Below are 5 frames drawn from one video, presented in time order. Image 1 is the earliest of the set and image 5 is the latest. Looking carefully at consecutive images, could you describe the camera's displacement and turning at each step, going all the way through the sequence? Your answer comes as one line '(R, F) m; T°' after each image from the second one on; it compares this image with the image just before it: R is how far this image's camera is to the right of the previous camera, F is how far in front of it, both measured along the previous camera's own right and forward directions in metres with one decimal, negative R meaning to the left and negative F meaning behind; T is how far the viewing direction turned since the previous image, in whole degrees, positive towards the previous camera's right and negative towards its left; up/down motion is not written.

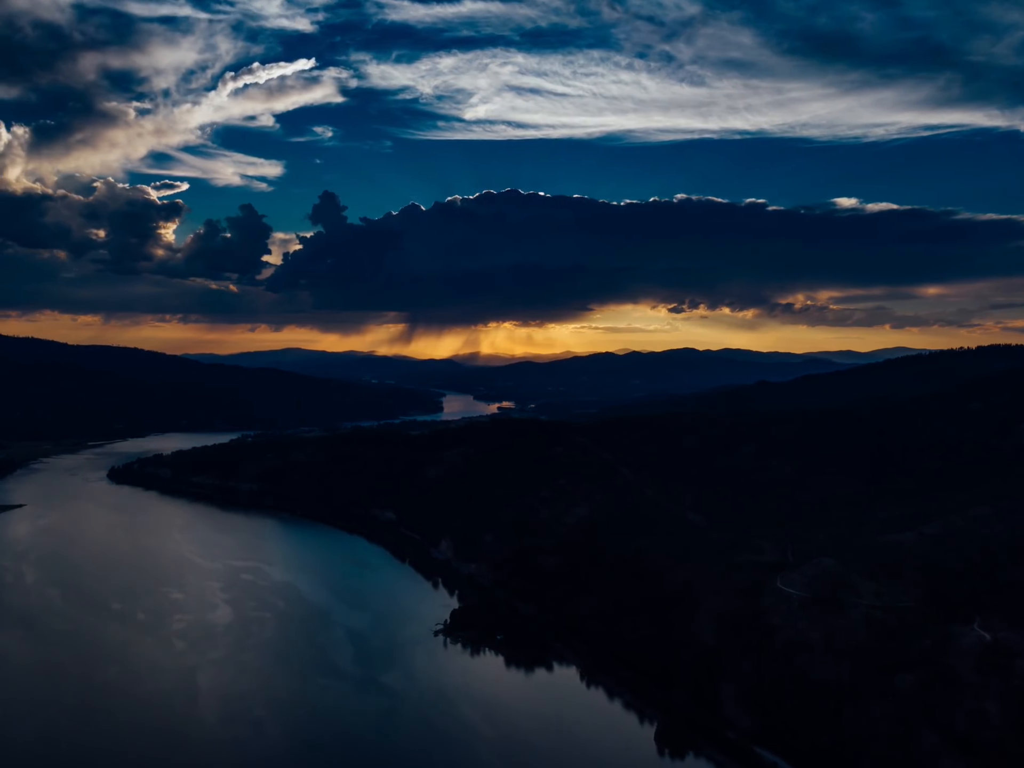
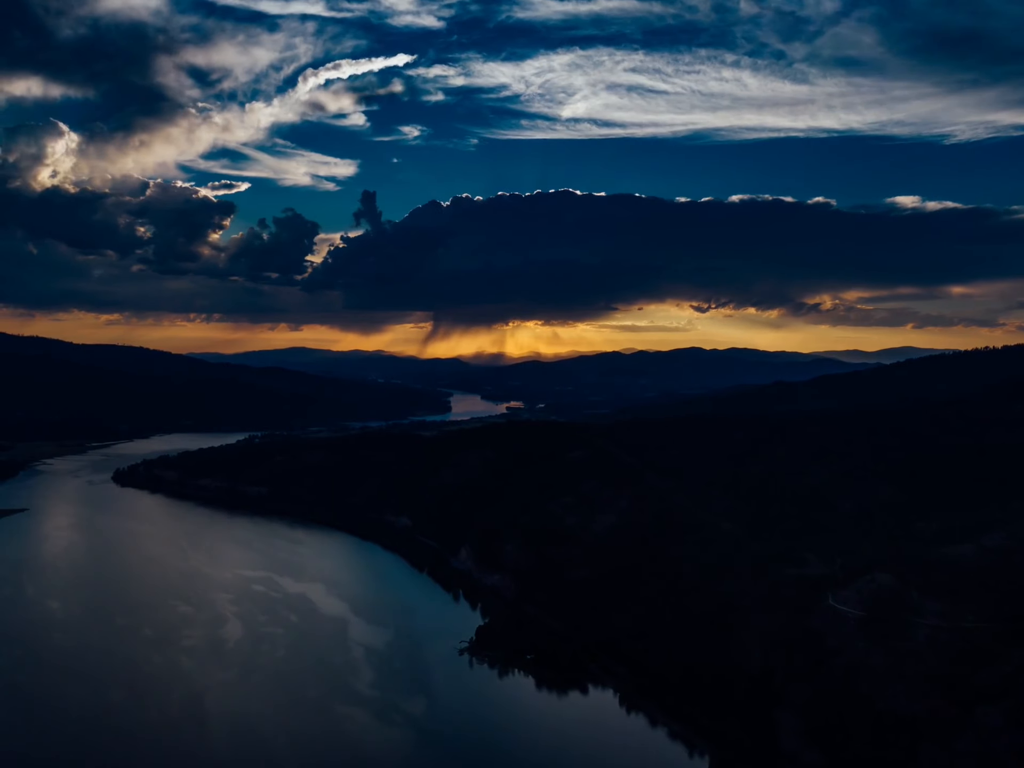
(-1.8, +3.6) m; 0°
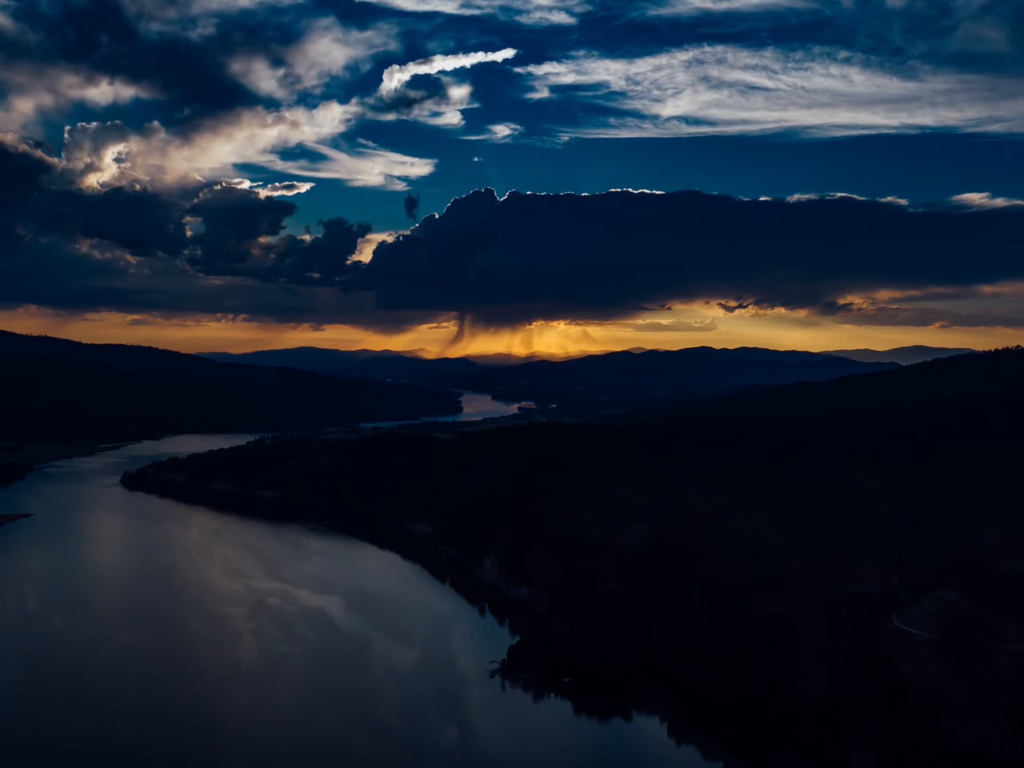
(-1.8, +3.7) m; -1°
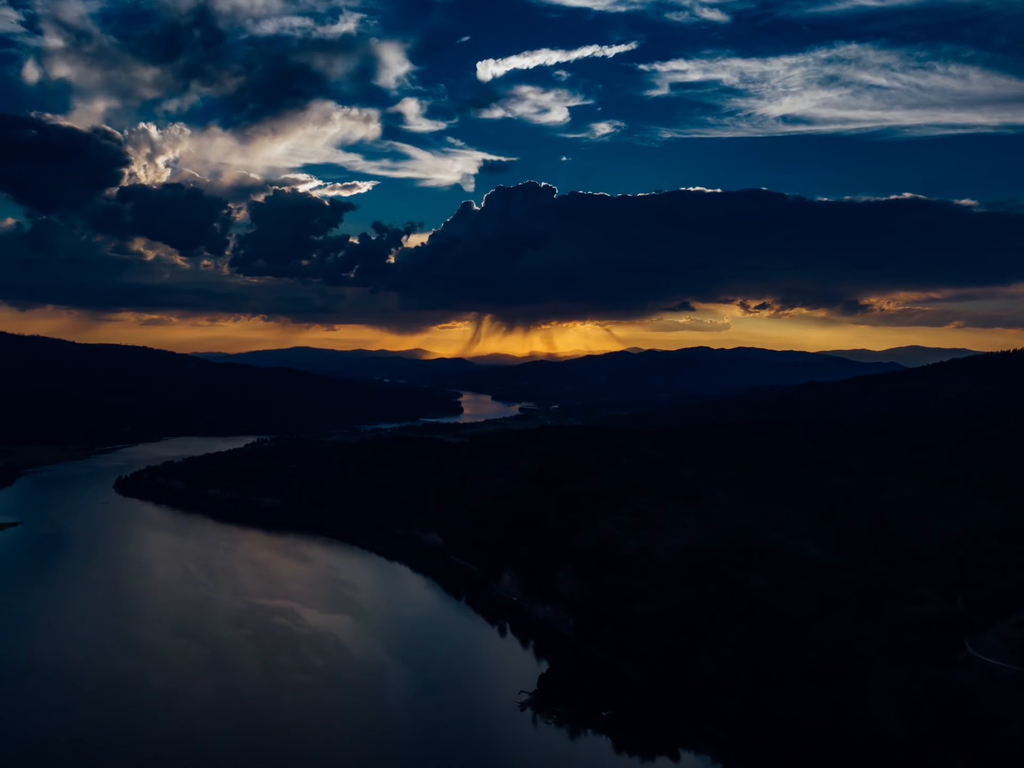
(-2.1, +4.4) m; 0°
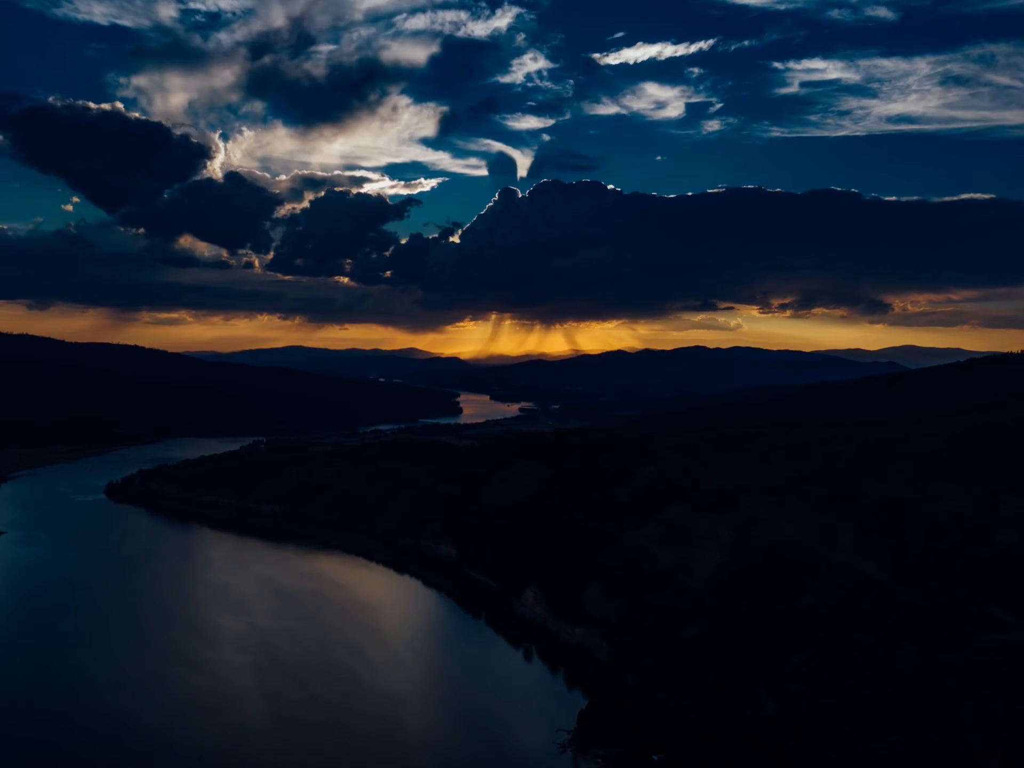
(-2.4, +4.7) m; 0°
